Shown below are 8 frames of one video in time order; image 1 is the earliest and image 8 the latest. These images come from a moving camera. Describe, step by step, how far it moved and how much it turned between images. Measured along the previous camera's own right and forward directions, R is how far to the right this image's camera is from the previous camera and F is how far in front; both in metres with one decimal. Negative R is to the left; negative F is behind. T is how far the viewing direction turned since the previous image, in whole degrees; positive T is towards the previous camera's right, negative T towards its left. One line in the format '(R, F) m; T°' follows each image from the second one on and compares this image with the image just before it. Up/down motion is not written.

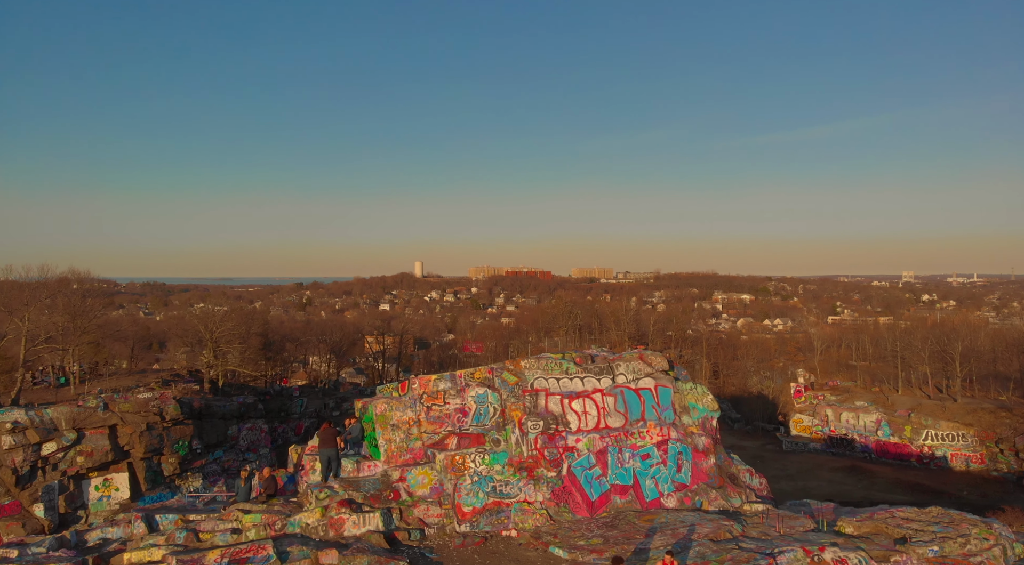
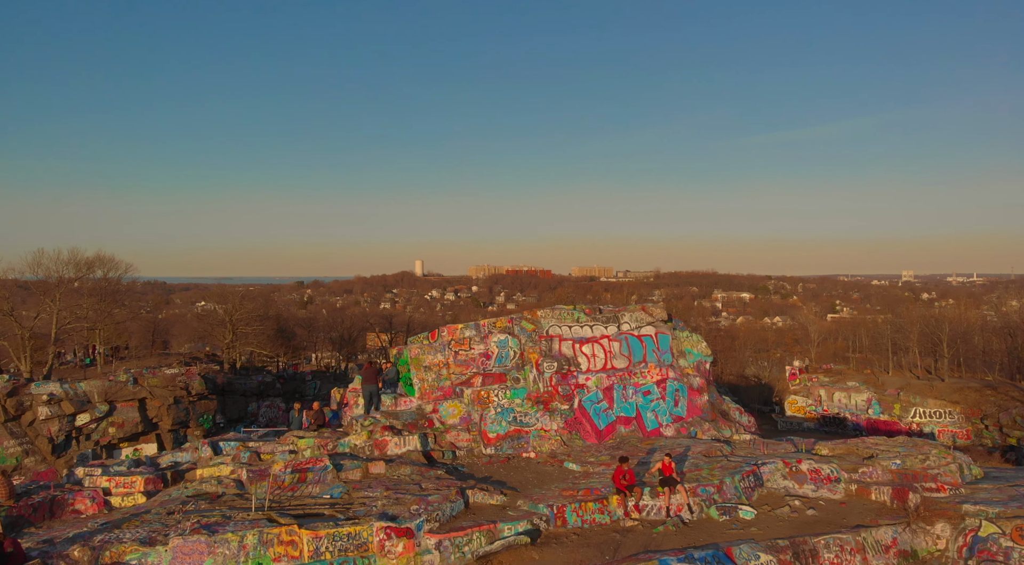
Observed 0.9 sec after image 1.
(-0.3, -1.6) m; 0°
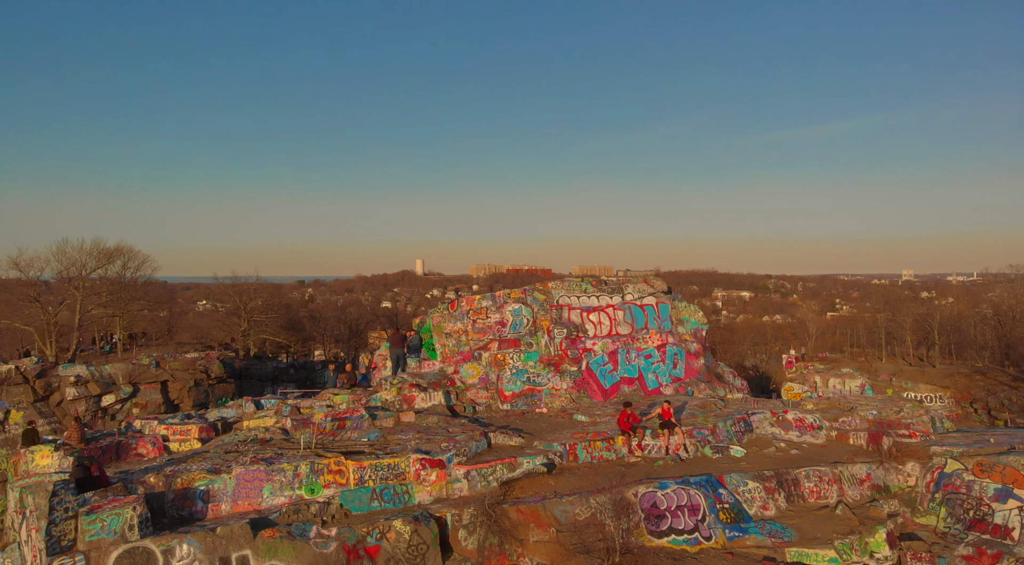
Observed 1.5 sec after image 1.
(-0.3, -1.3) m; 0°
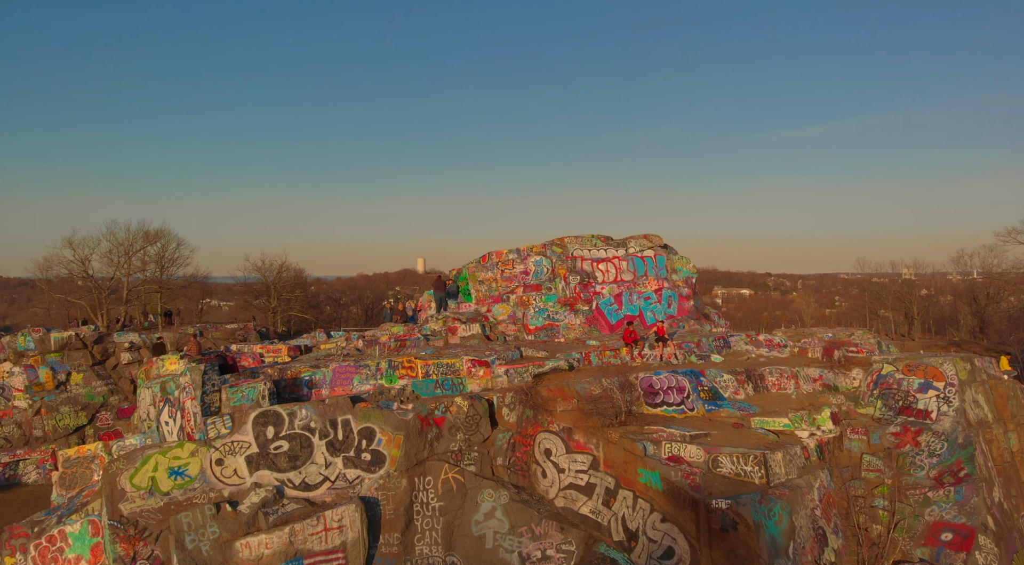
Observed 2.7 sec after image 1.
(-0.6, -3.1) m; 0°
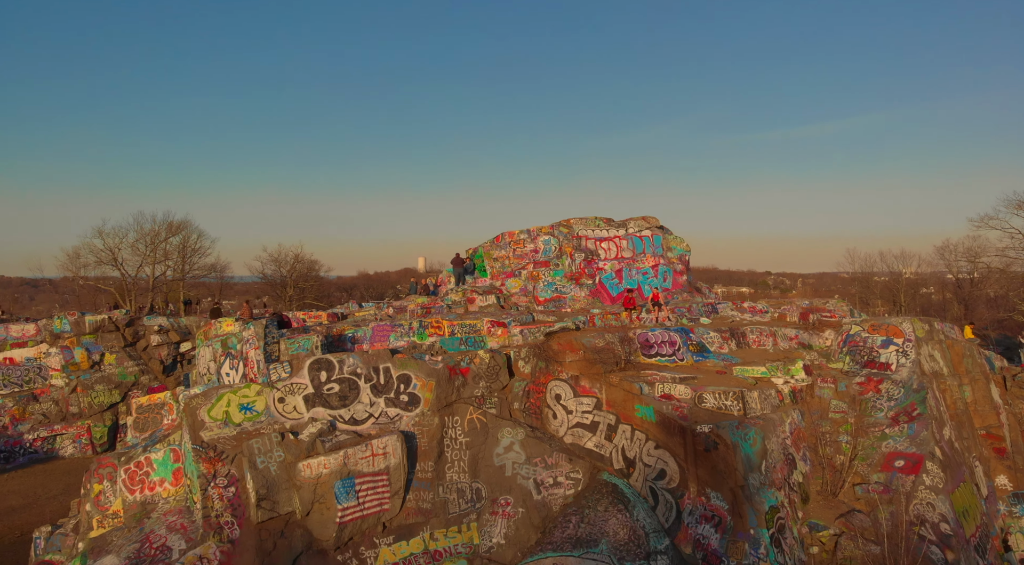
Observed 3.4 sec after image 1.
(-0.3, -2.0) m; 0°
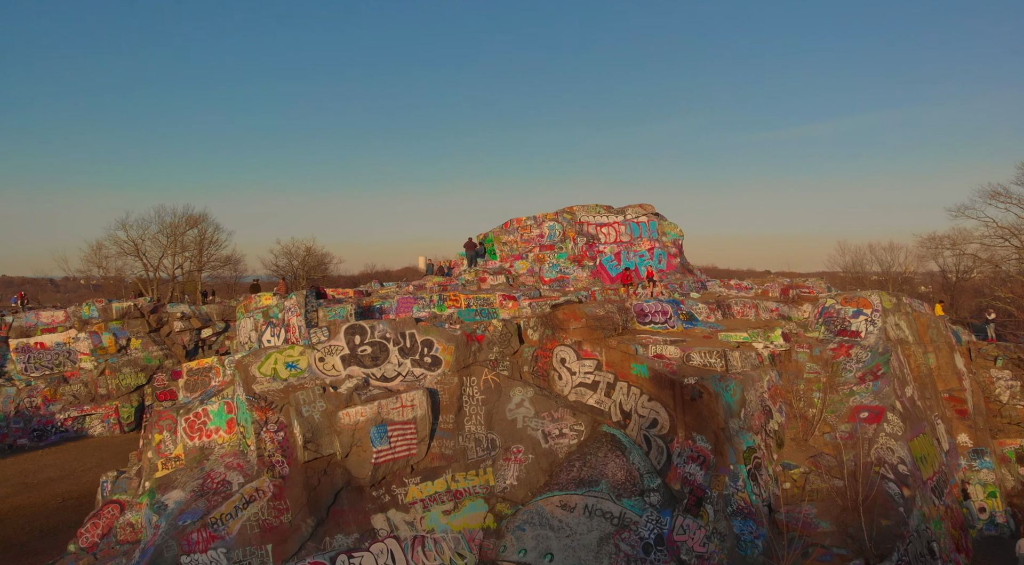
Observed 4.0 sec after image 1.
(-0.2, -1.8) m; 0°
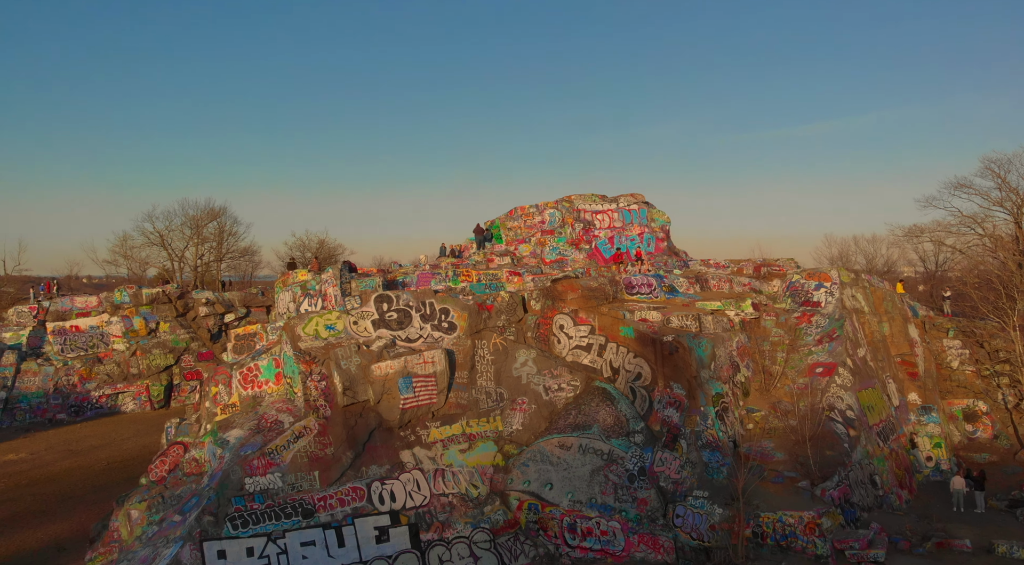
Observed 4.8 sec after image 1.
(-0.1, -2.5) m; 0°
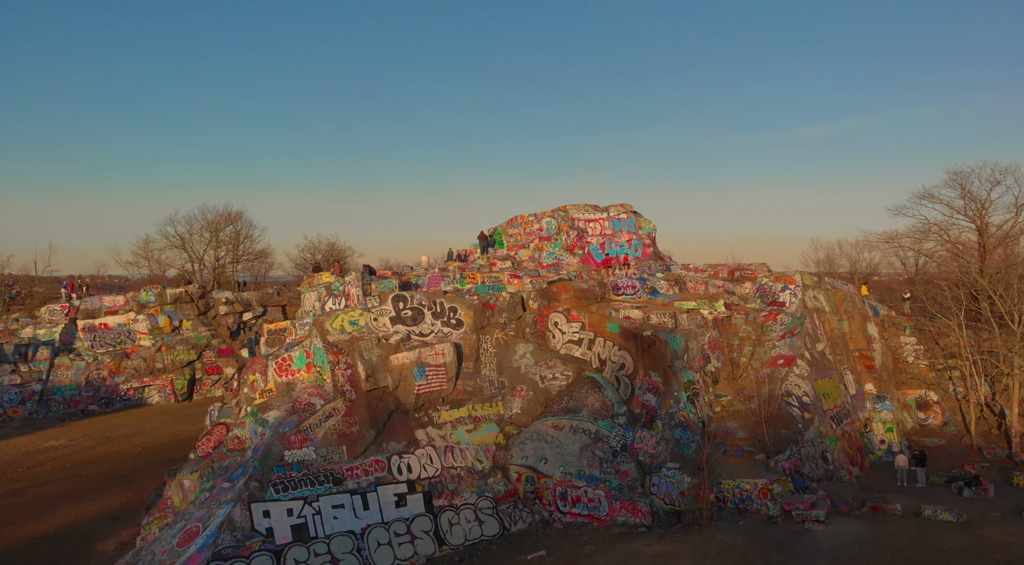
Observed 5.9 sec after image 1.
(0.0, -2.6) m; 0°
